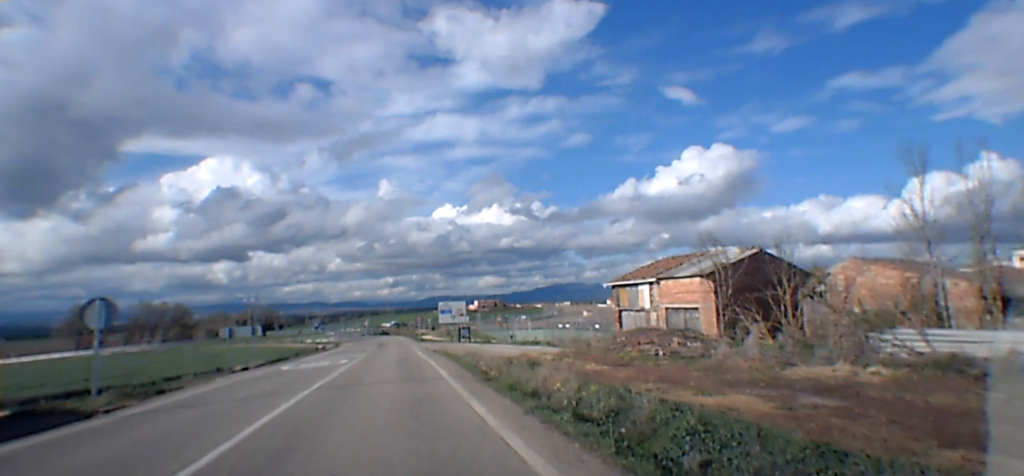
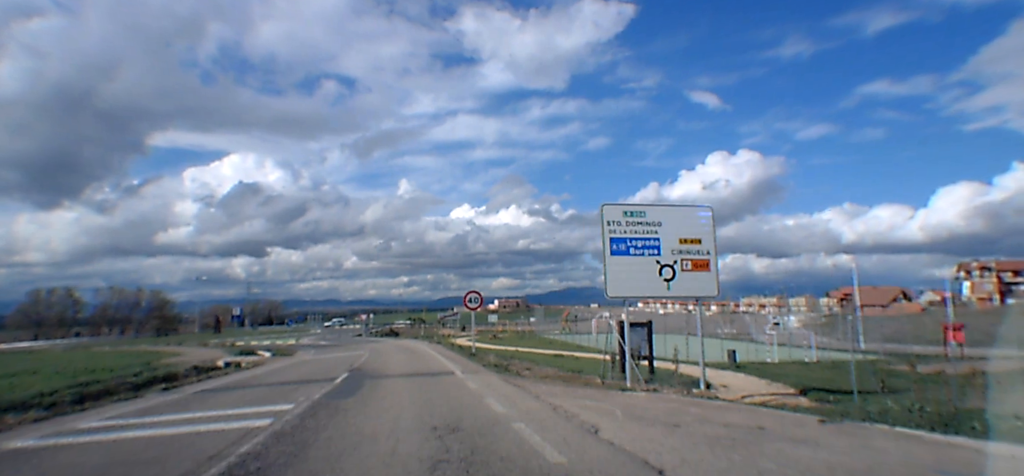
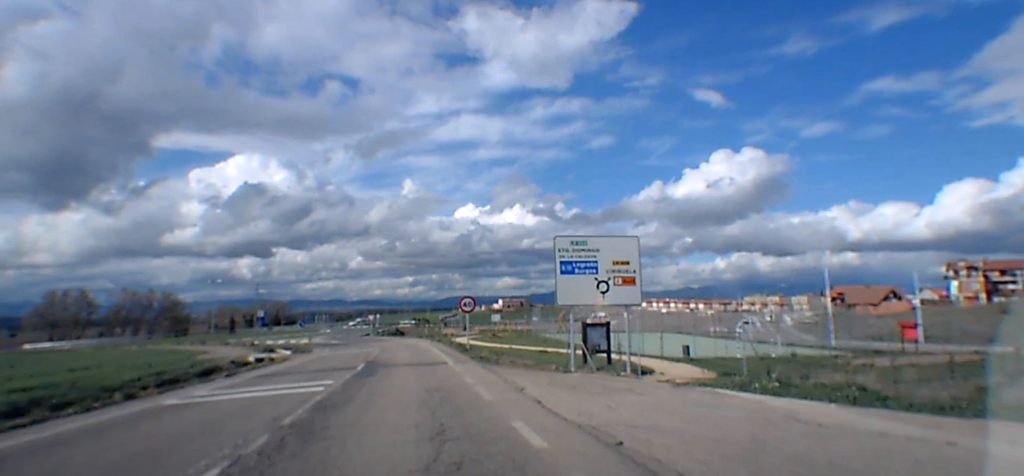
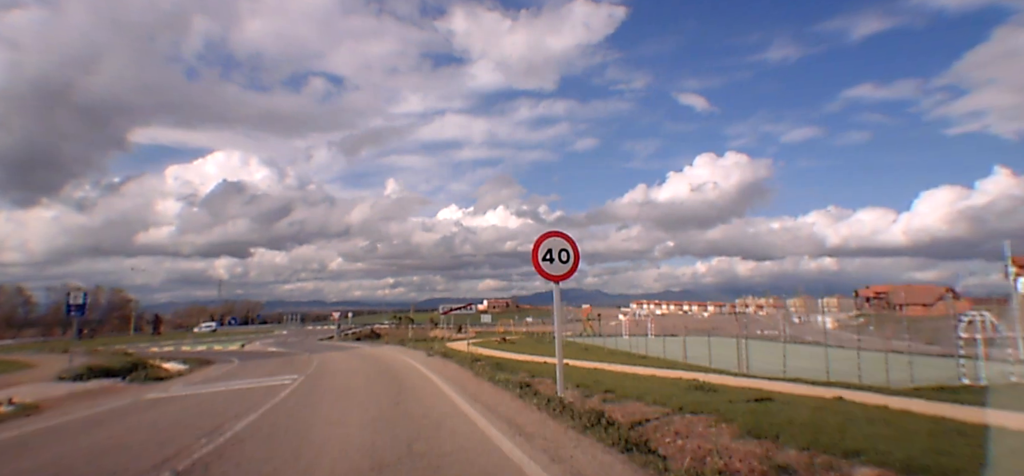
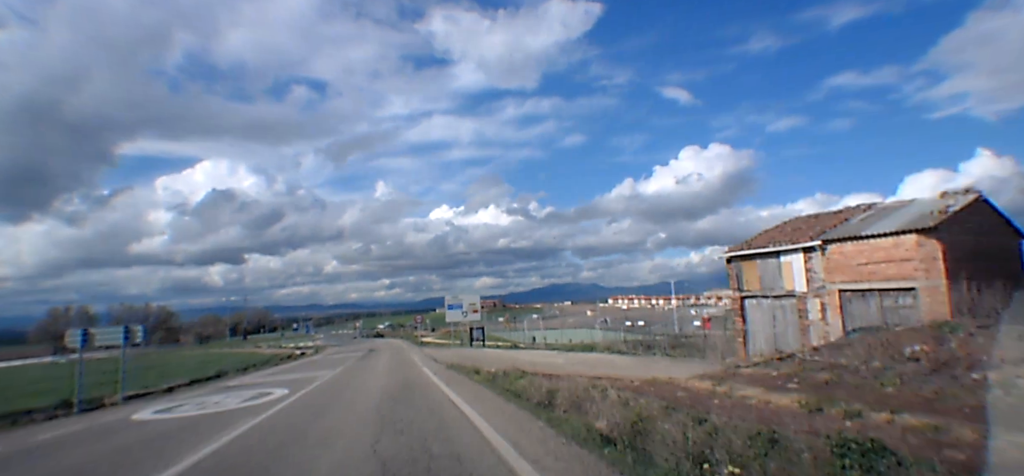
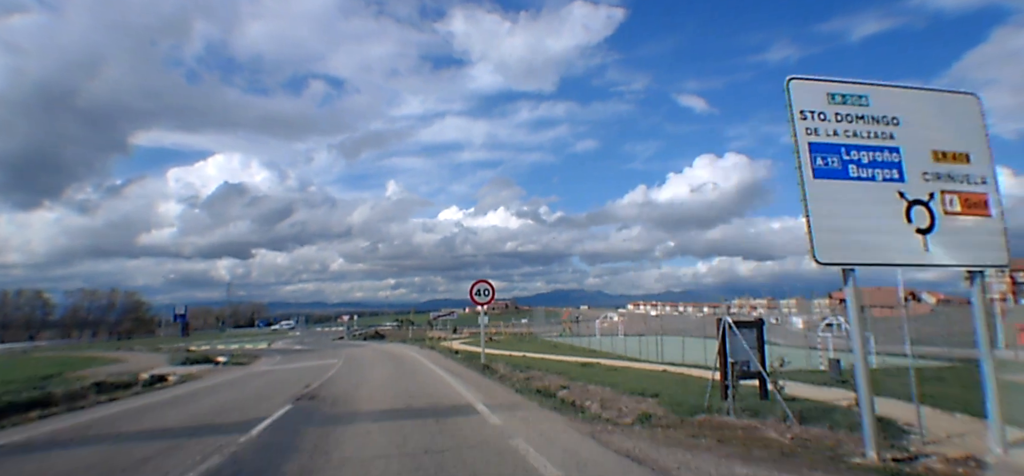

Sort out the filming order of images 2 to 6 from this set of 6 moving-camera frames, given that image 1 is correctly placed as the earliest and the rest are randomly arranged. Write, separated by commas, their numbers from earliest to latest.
5, 3, 2, 6, 4
